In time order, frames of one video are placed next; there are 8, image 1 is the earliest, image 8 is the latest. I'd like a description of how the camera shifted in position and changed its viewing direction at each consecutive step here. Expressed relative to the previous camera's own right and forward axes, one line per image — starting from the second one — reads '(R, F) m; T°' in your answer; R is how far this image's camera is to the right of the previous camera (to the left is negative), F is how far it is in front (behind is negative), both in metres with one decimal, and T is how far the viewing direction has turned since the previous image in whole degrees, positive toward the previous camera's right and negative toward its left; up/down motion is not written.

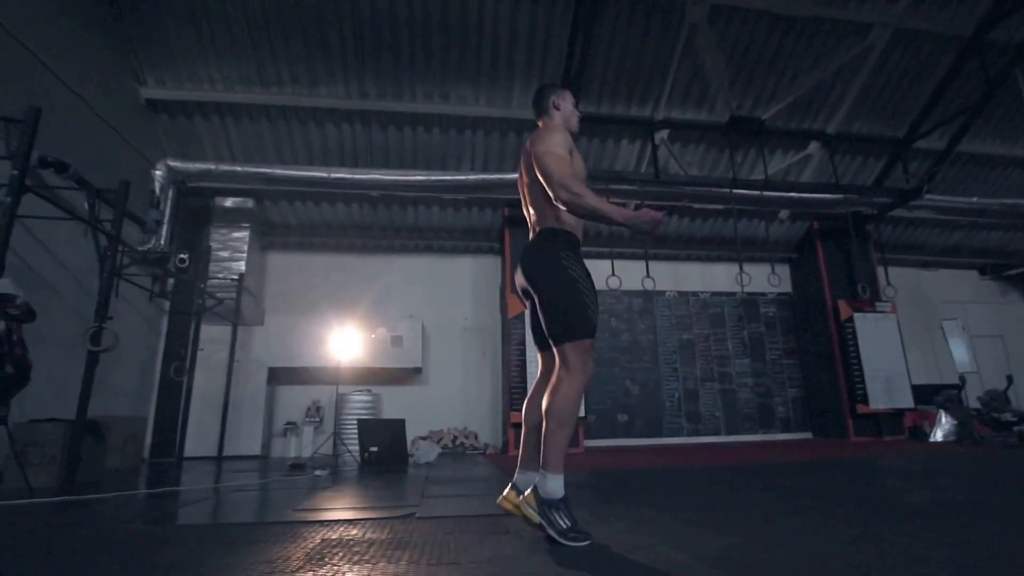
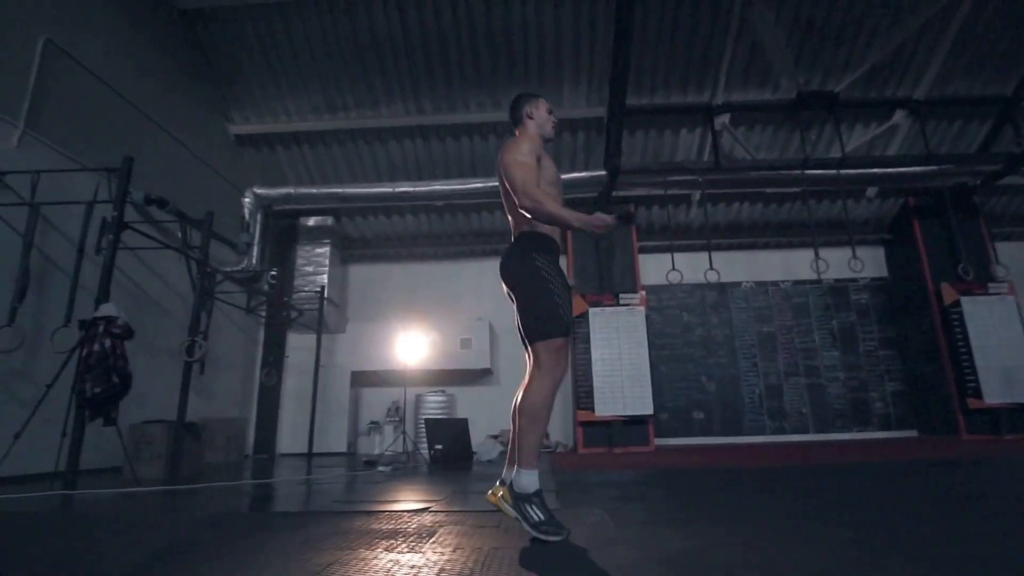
(+0.4, 0.0) m; -10°
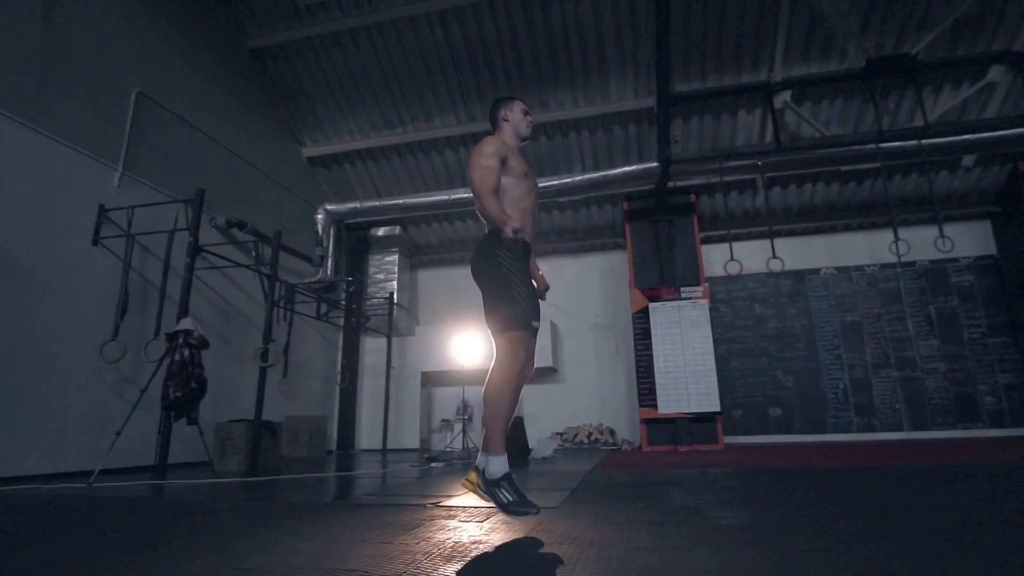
(+0.4, 0.0) m; -10°
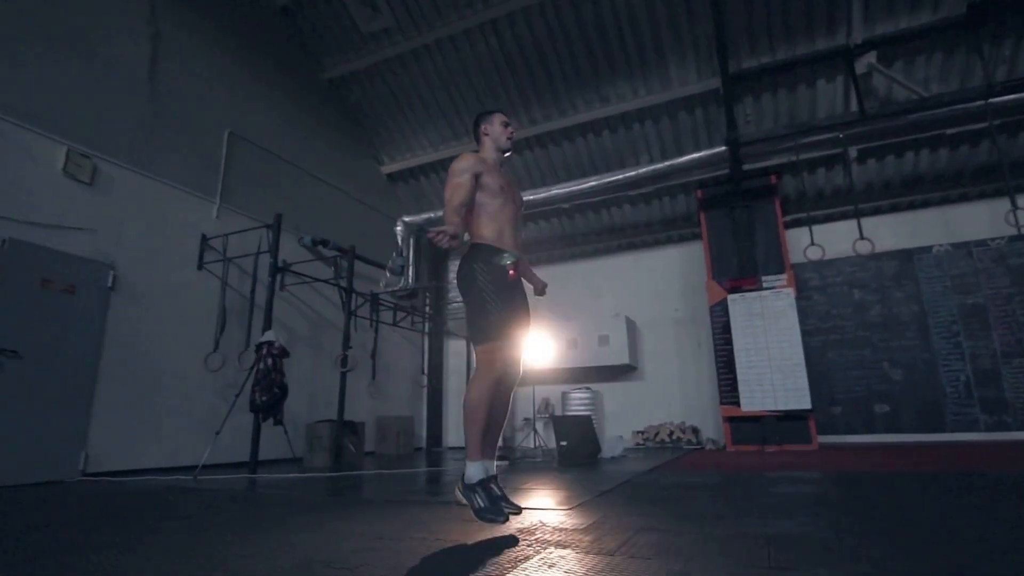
(+0.4, 0.0) m; -11°
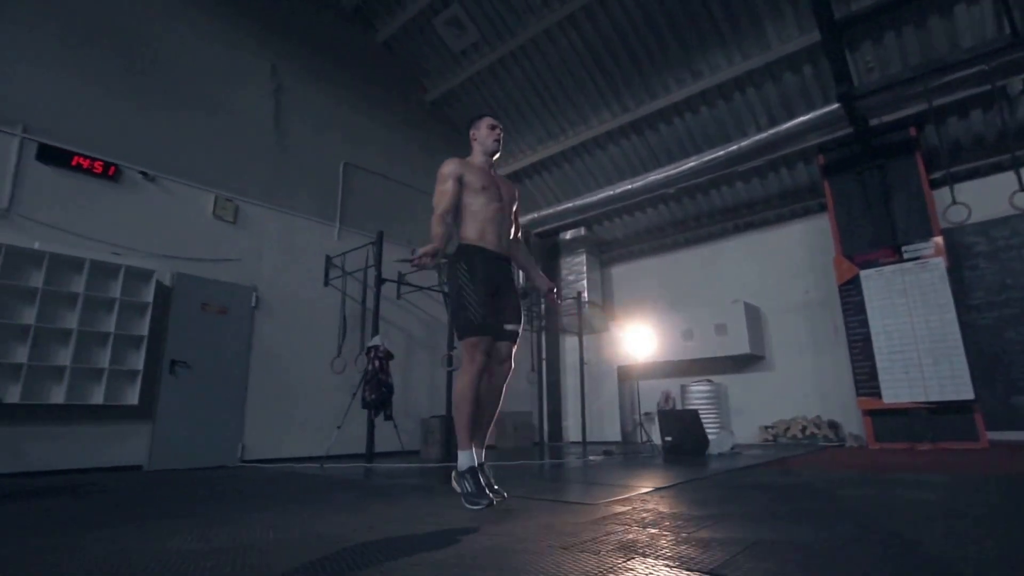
(+0.6, 0.0) m; -16°
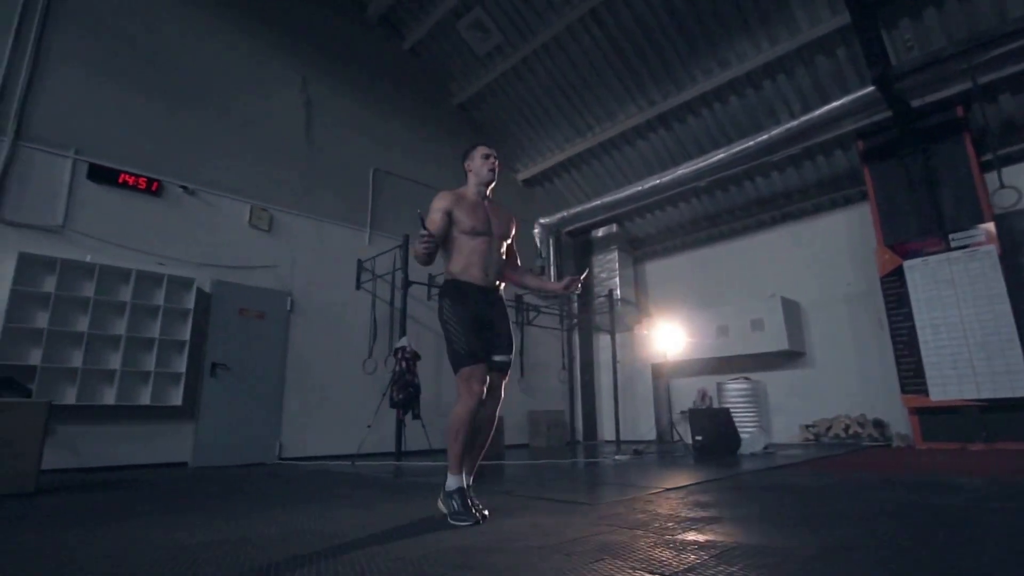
(+0.2, 0.0) m; -5°
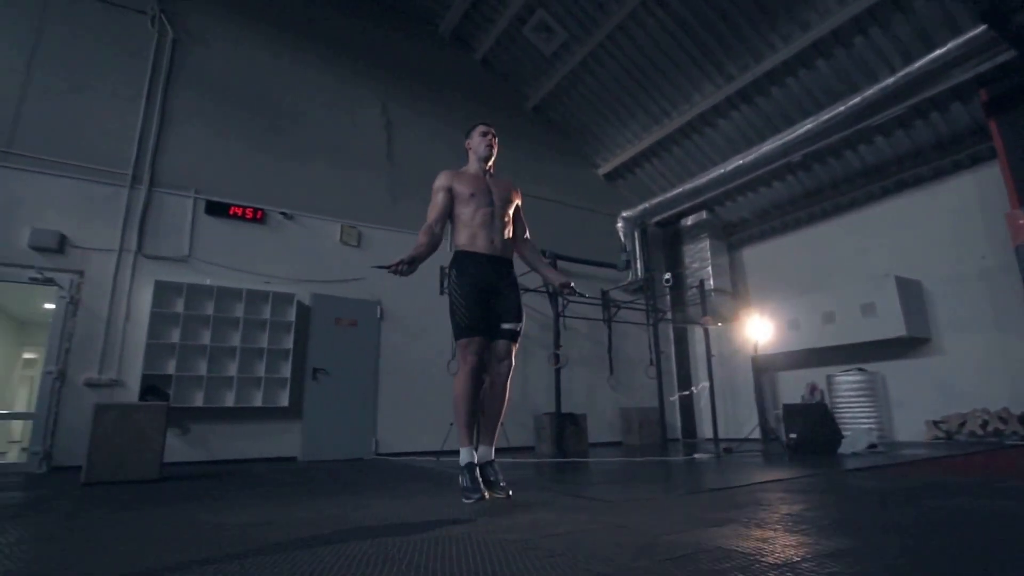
(+0.4, 0.0) m; -13°
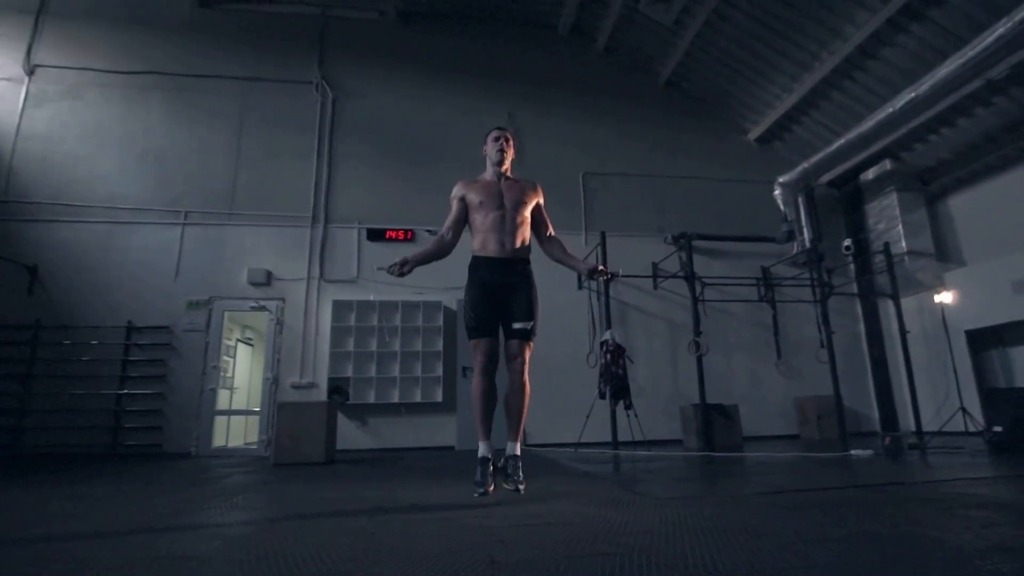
(+0.7, +0.1) m; -22°
